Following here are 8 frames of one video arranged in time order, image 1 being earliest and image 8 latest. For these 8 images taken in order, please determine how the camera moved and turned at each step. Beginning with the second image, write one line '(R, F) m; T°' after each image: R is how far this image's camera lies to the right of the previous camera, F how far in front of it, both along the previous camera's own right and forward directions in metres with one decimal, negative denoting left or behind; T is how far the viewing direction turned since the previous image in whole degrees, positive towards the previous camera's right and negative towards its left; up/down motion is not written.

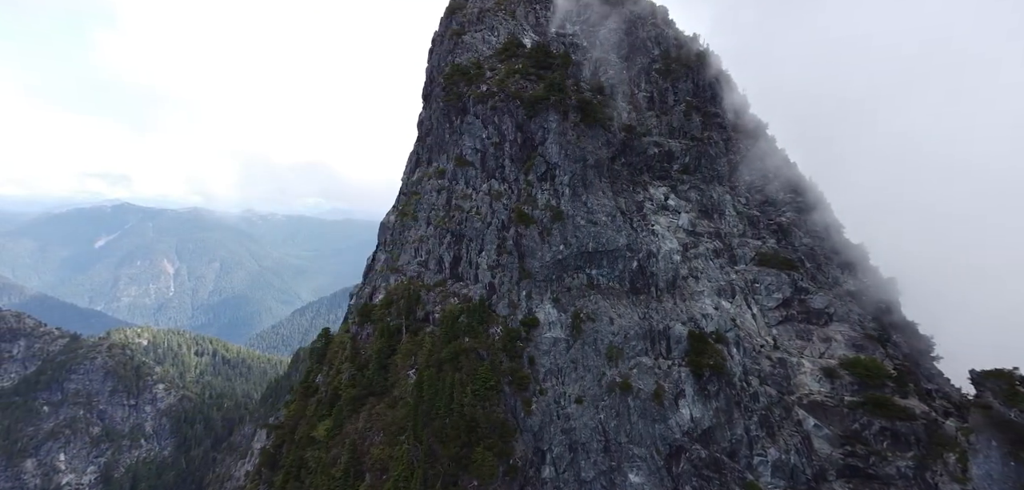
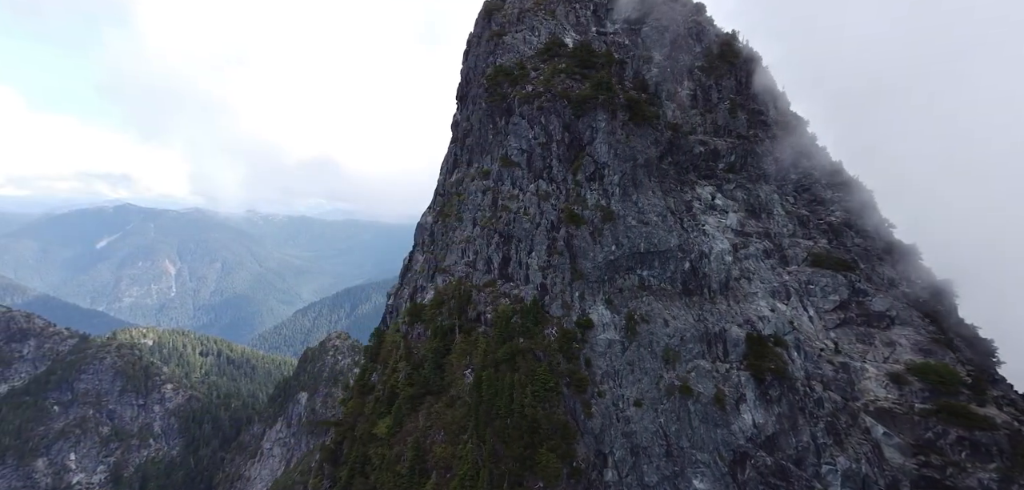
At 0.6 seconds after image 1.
(-2.1, -0.1) m; -3°
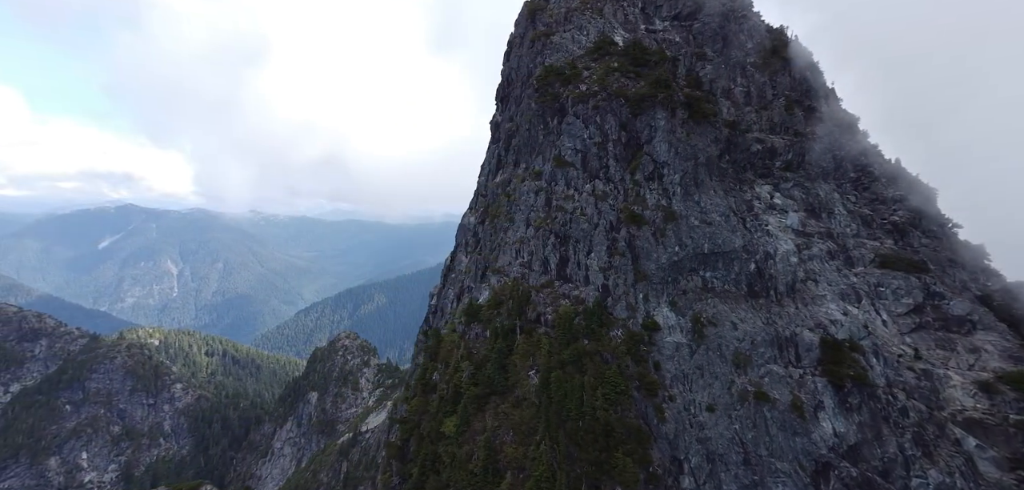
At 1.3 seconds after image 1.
(-2.6, 0.0) m; -4°
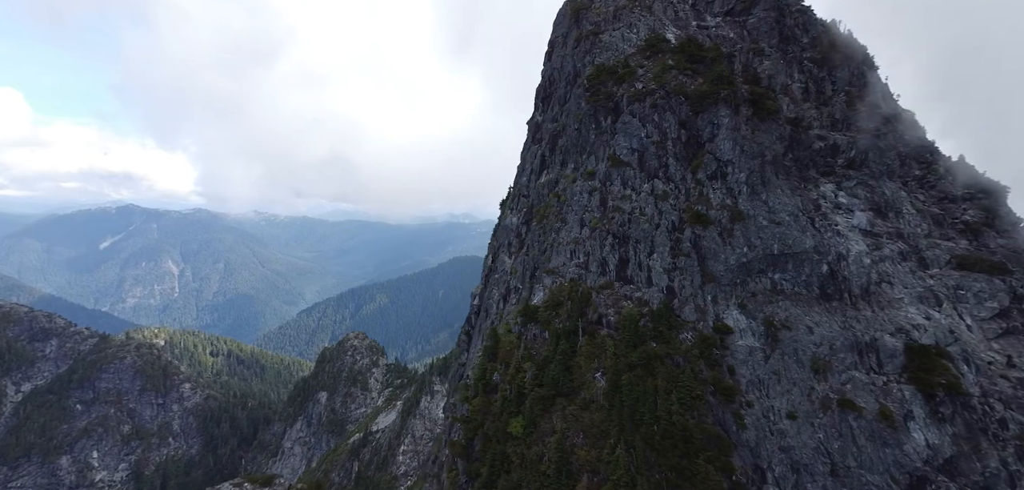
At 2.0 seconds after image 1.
(-2.7, +0.1) m; -4°
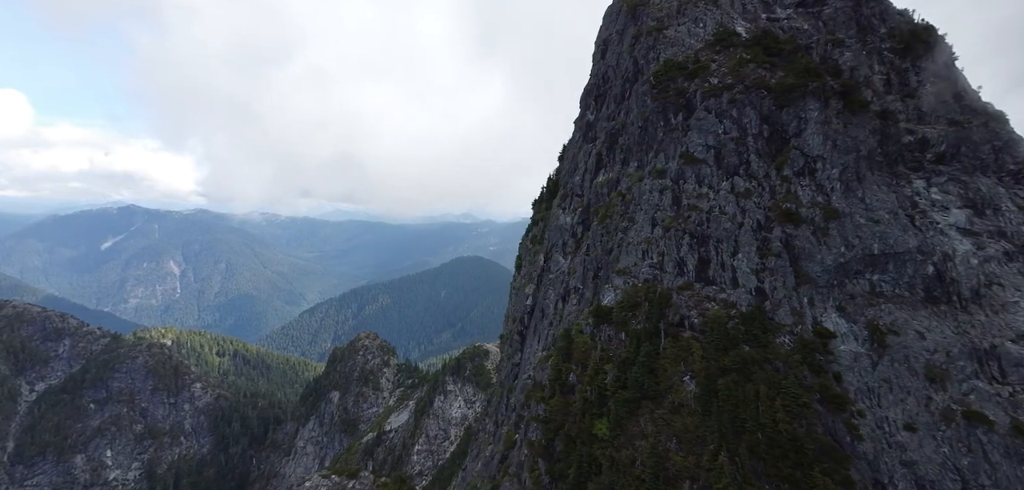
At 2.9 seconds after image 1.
(-3.6, +0.3) m; -5°
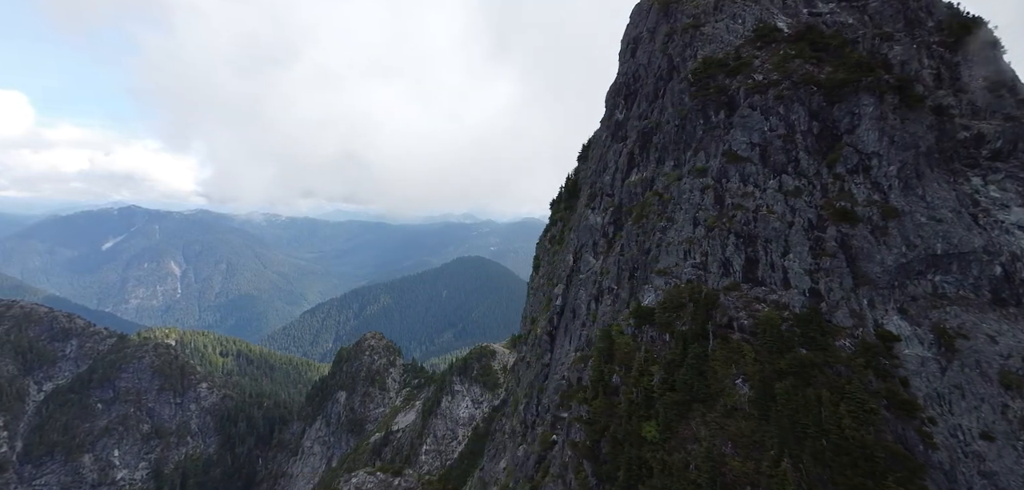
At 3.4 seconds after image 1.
(-2.1, +0.3) m; -2°
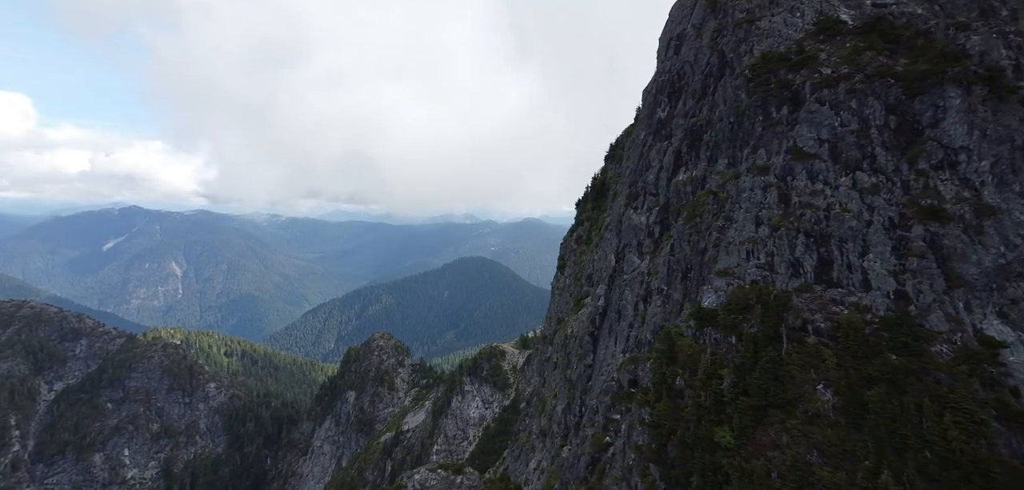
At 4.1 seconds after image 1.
(-3.1, +0.5) m; -3°
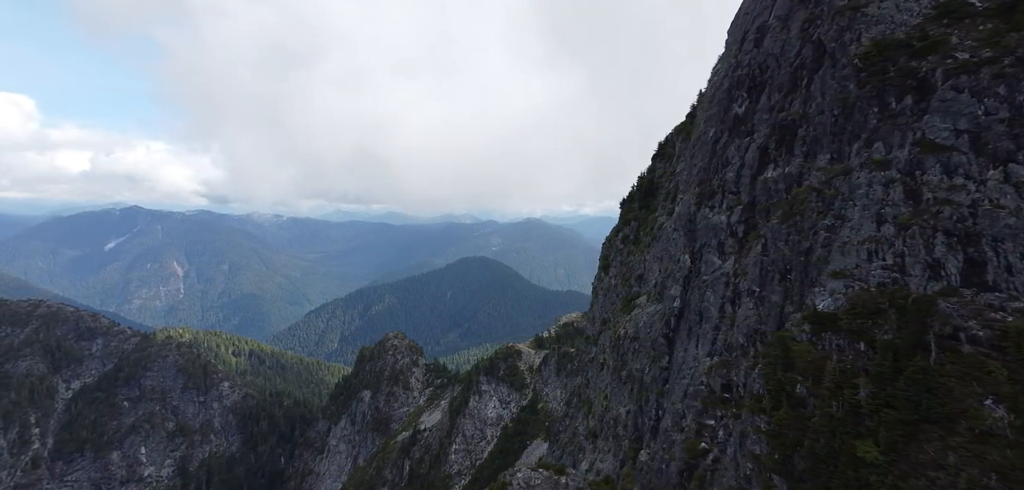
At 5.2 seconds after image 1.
(-5.7, +1.3) m; -5°
